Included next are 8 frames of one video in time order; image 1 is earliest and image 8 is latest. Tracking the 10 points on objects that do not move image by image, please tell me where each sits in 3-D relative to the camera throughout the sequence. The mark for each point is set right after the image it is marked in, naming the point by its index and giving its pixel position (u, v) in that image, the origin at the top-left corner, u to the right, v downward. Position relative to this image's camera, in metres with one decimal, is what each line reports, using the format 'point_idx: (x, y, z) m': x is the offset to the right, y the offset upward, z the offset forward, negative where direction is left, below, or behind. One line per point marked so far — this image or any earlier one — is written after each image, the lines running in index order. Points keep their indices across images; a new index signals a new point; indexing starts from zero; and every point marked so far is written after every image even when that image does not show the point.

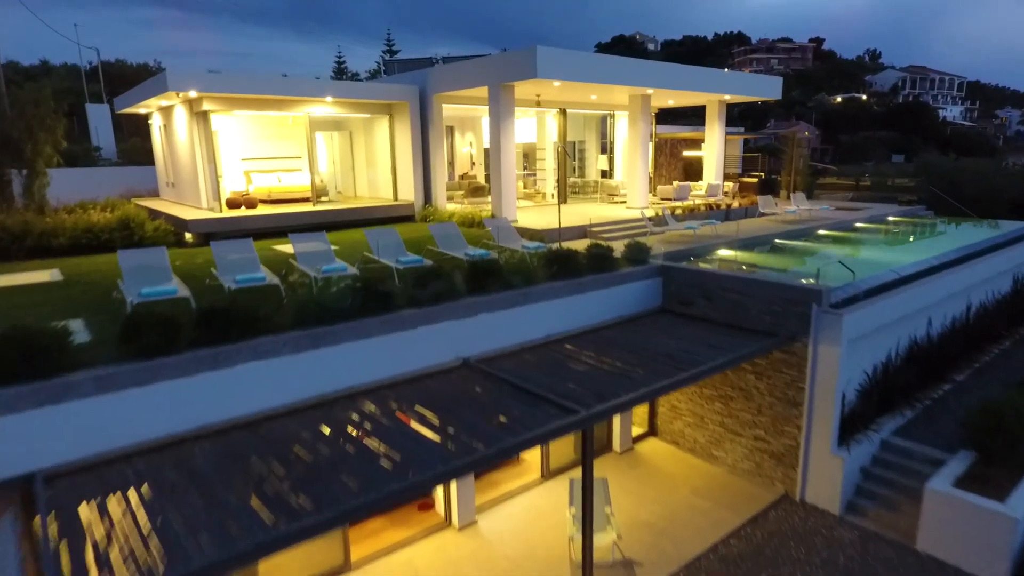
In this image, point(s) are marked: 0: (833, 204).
0: (+8.8, +2.3, +17.1) m
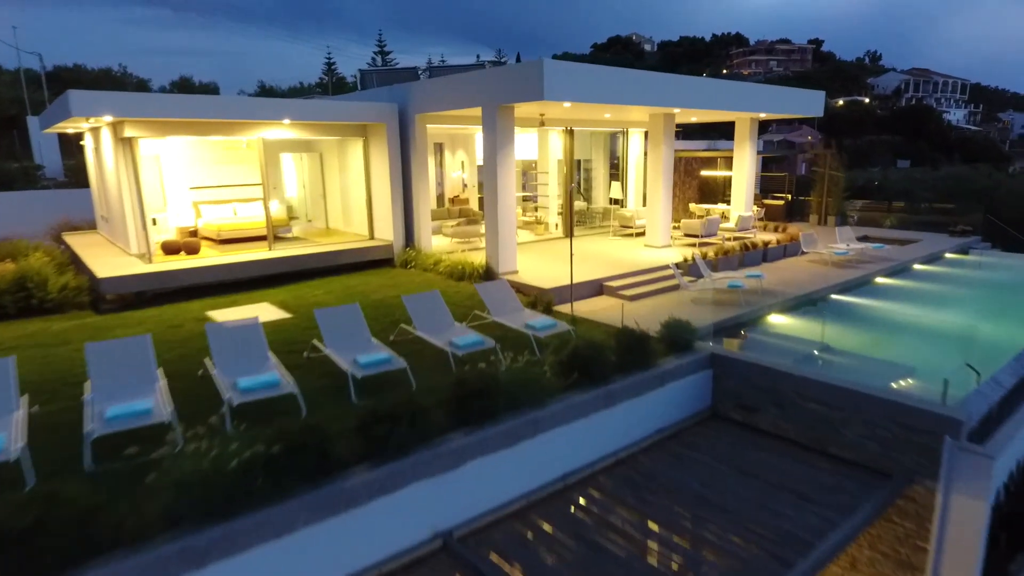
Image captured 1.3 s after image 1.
0: (+8.8, +1.2, +14.8) m
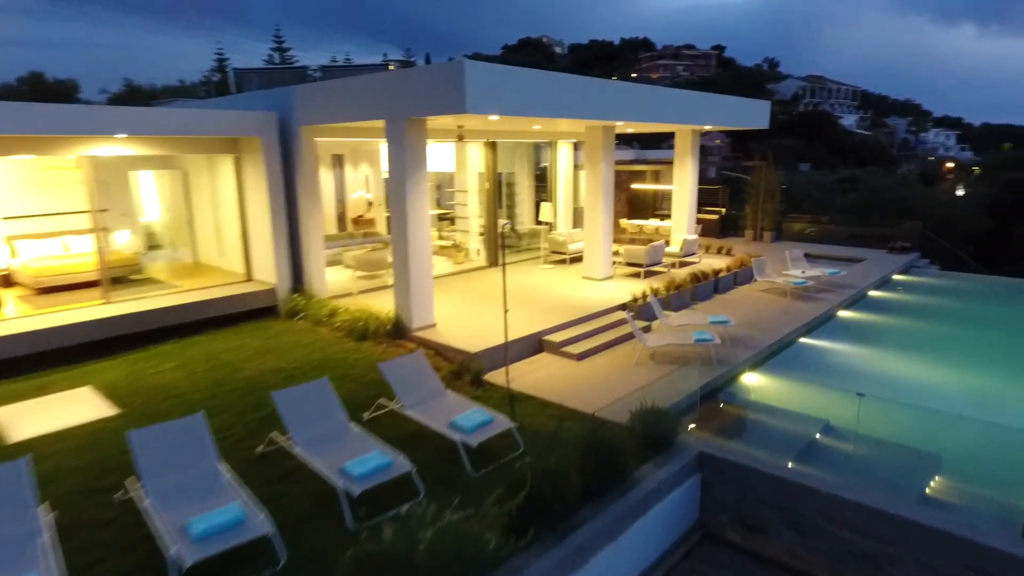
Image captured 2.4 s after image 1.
0: (+7.0, +0.6, +13.9) m
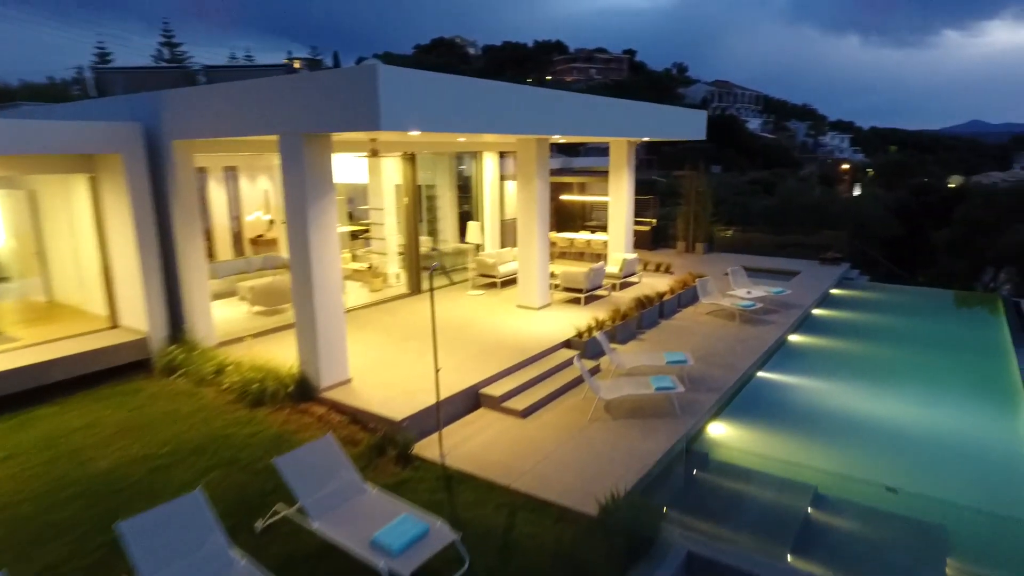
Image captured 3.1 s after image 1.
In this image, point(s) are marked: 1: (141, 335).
0: (+5.3, +0.3, +13.4) m
1: (-4.8, -0.6, +8.0) m
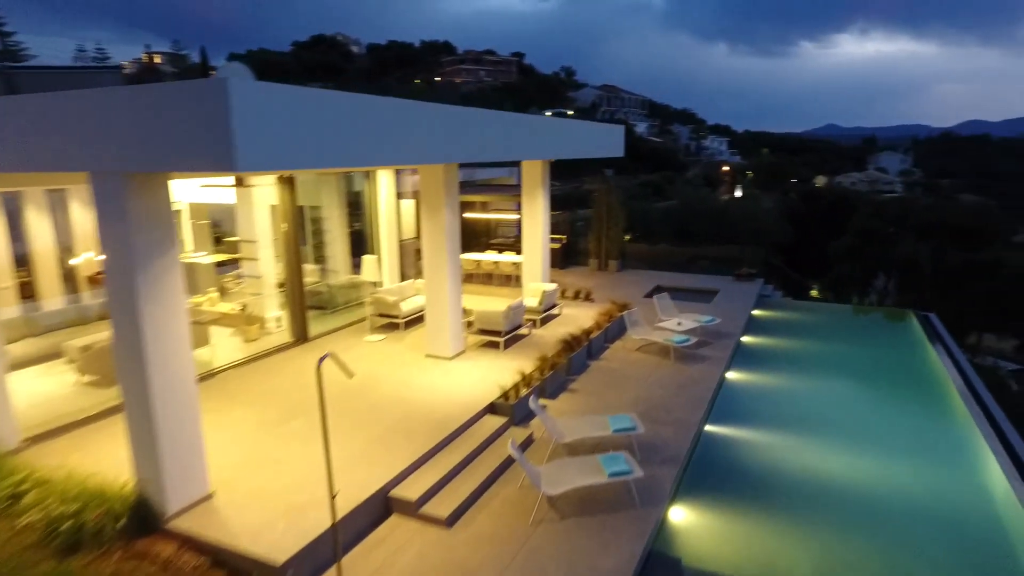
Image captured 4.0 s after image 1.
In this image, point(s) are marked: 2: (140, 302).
0: (+3.4, -0.1, +12.8) m
1: (-5.6, -1.4, +5.7) m
2: (-2.9, -0.1, +4.8) m
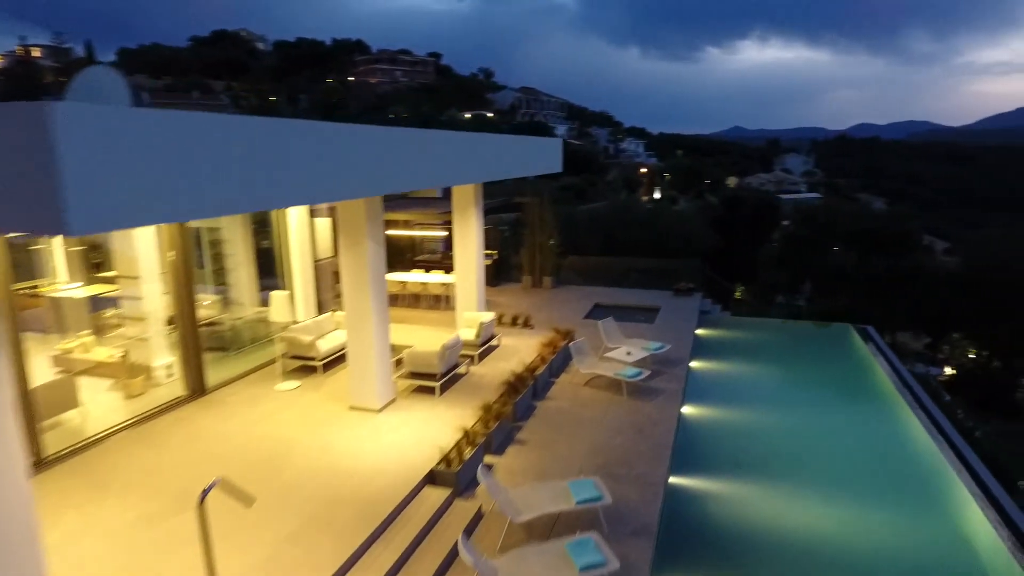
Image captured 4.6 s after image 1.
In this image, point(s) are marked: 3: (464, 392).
0: (+2.1, -0.5, +12.1) m
1: (-5.9, -2.0, +4.0) m
2: (-3.2, -0.6, +3.4) m
3: (-0.6, -1.3, +7.7) m
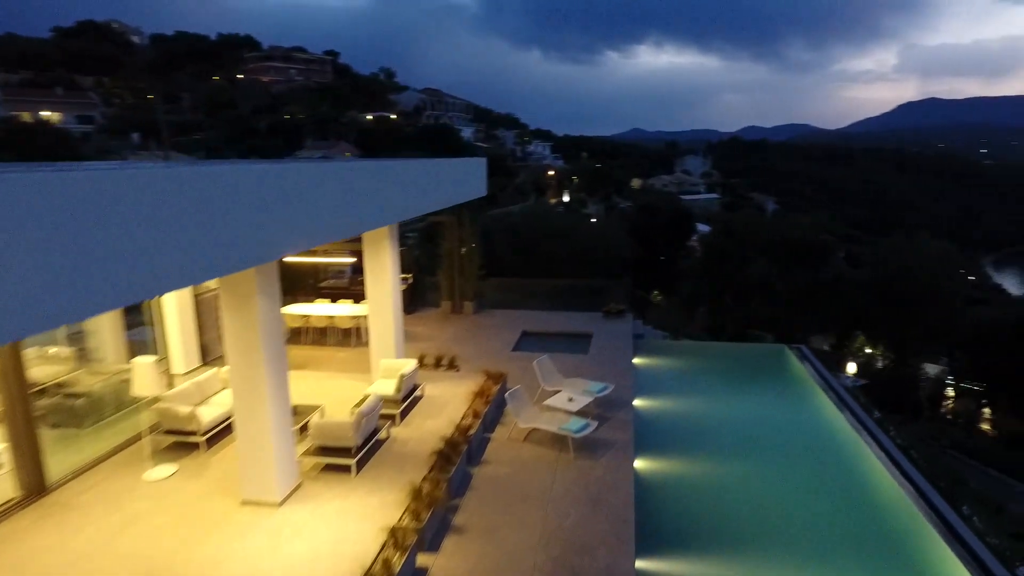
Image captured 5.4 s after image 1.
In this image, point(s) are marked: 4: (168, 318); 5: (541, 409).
0: (+0.6, -1.0, +11.2) m
1: (-6.0, -2.8, +1.9) m
2: (-3.2, -1.3, +1.8) m
3: (-1.3, -1.9, +6.5) m
4: (-4.8, -0.4, +8.8) m
5: (+0.4, -1.5, +7.9) m
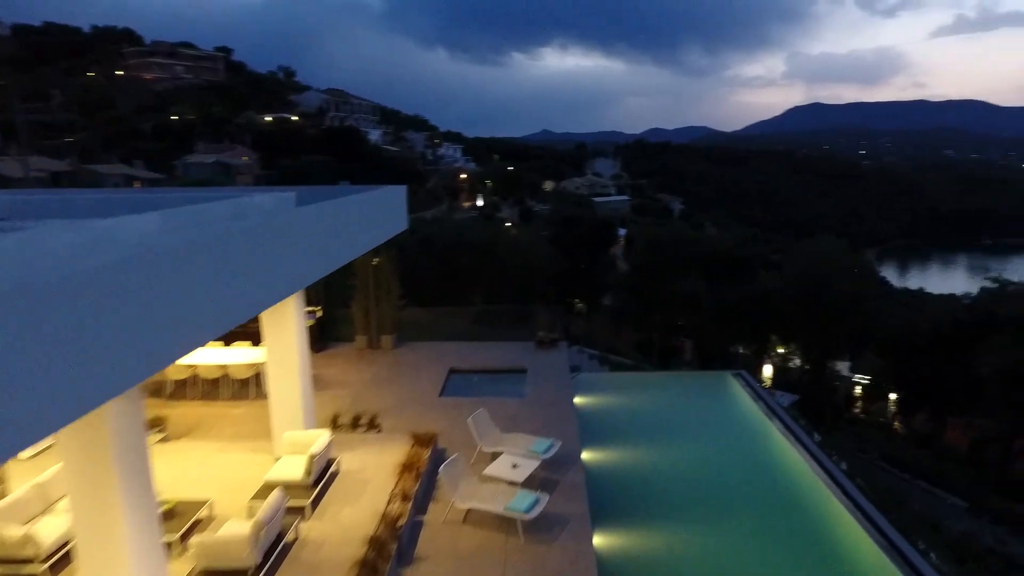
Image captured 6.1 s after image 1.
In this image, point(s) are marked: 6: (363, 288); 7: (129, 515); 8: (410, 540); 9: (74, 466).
0: (-0.6, -1.5, +10.1) m
1: (-5.8, -3.5, 0.0) m
2: (-3.1, -1.9, +0.2) m
3: (-1.8, -2.5, +5.1) m
4: (-5.6, -1.1, +6.9) m
5: (-0.3, -2.1, +6.8) m
6: (-2.7, +0.3, +11.2) m
7: (-2.7, -1.6, +4.3) m
8: (-1.0, -2.4, +6.0) m
9: (-3.0, -1.2, +4.2) m
